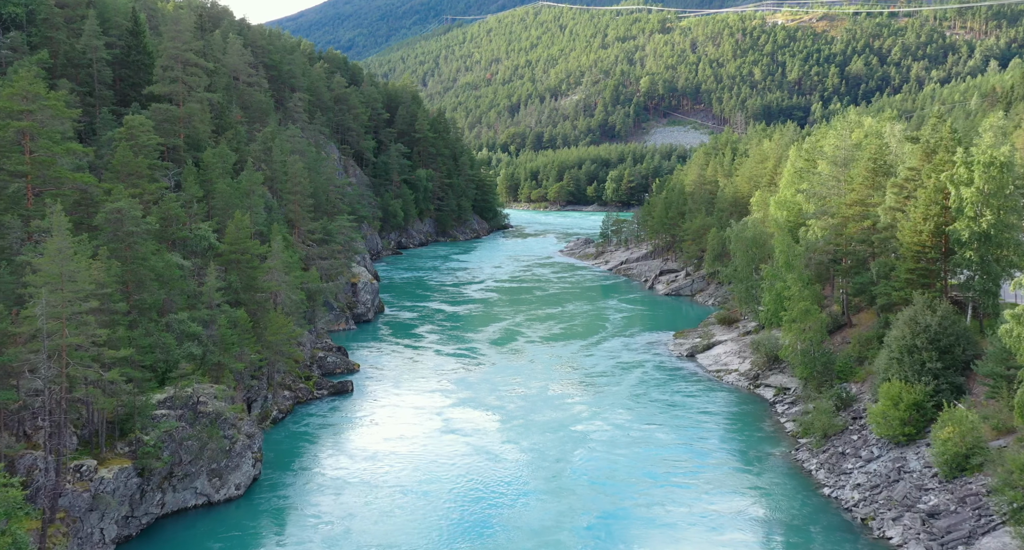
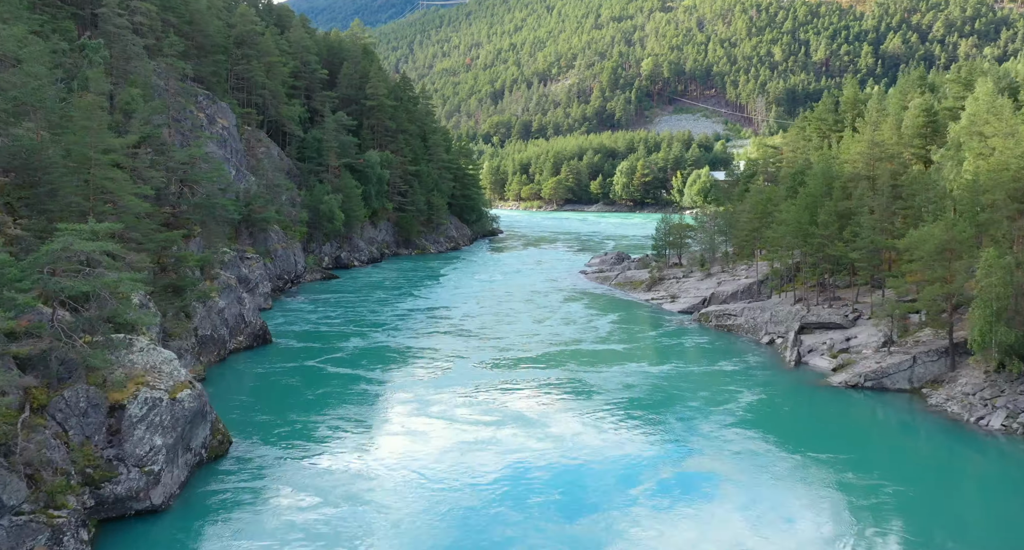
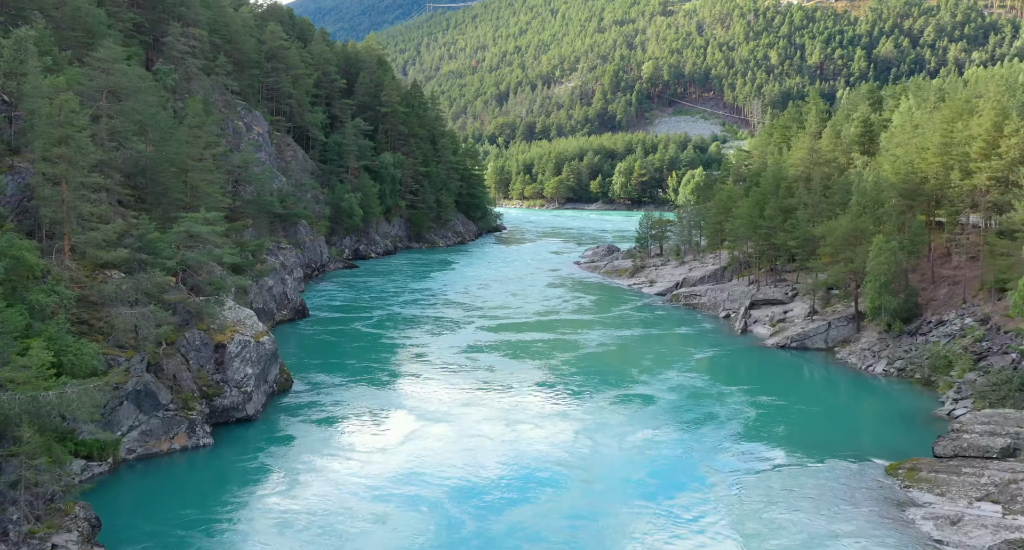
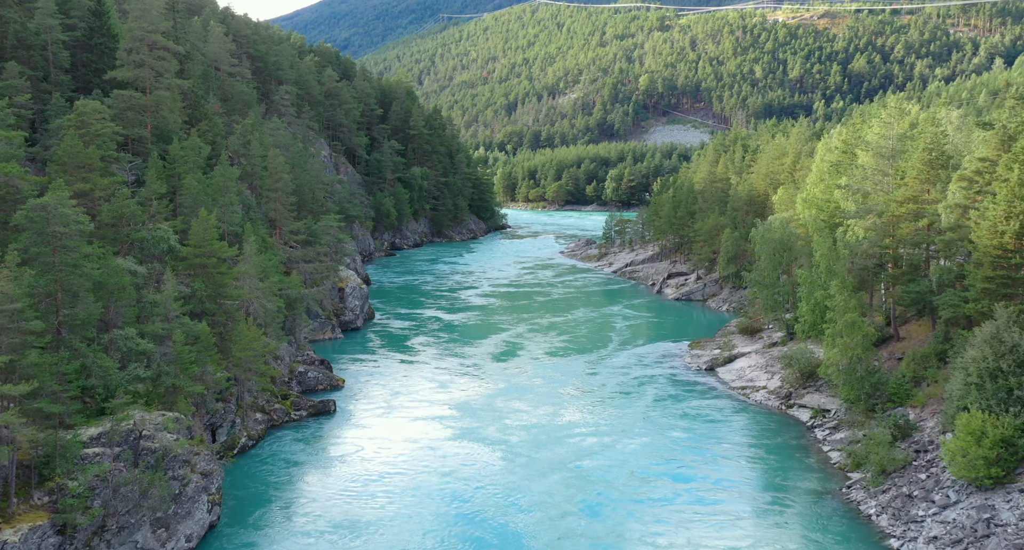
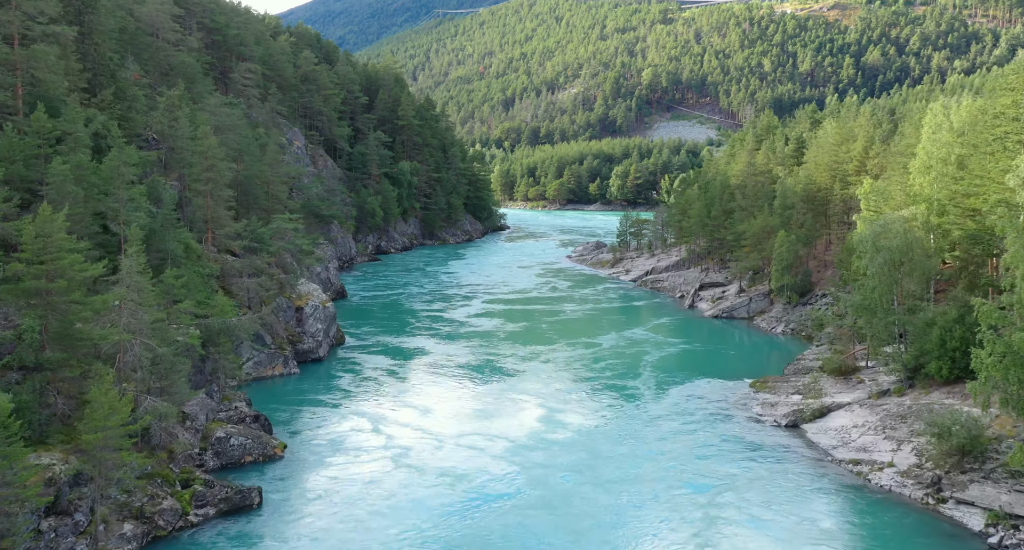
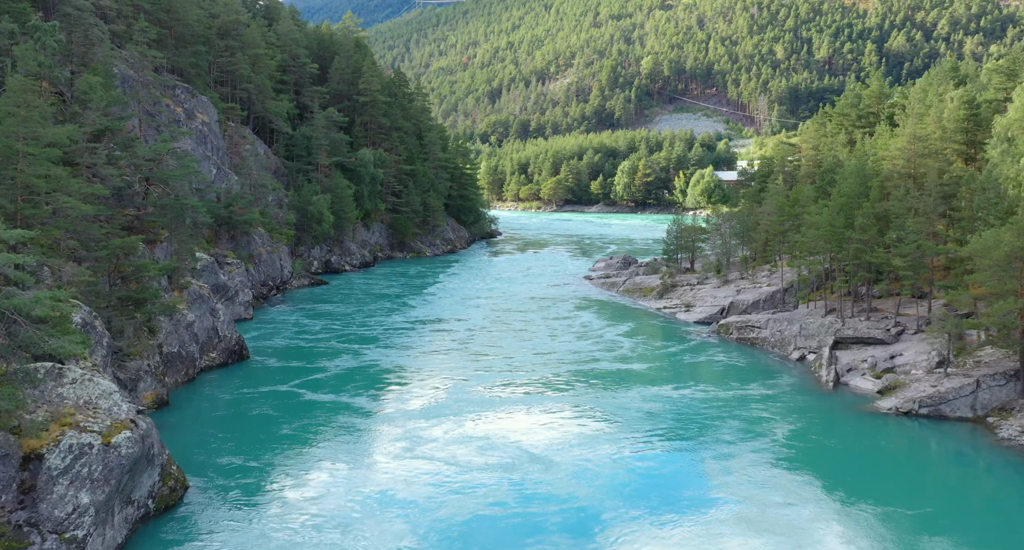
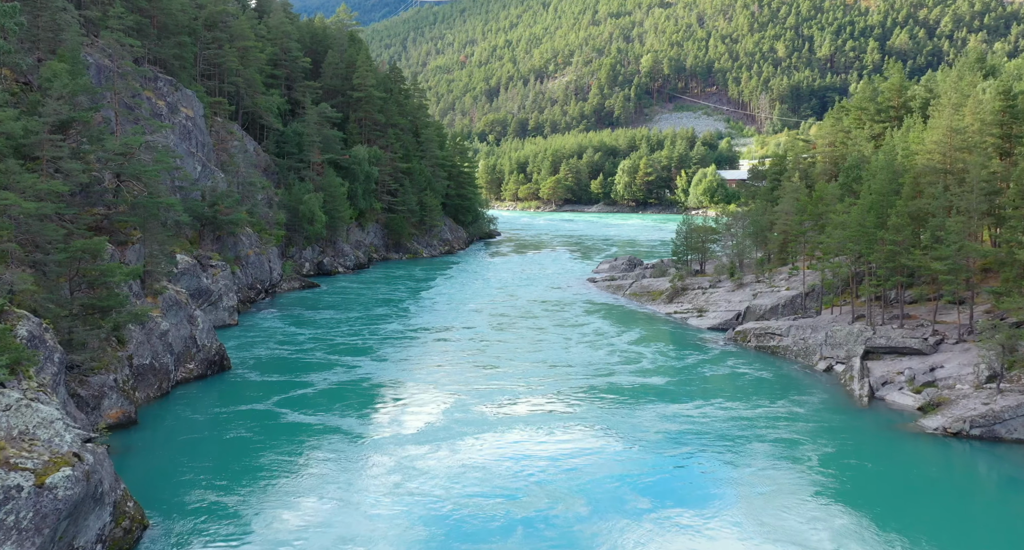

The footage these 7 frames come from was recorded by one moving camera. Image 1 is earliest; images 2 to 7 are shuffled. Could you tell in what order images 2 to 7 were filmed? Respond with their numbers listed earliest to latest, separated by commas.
4, 5, 3, 2, 6, 7
